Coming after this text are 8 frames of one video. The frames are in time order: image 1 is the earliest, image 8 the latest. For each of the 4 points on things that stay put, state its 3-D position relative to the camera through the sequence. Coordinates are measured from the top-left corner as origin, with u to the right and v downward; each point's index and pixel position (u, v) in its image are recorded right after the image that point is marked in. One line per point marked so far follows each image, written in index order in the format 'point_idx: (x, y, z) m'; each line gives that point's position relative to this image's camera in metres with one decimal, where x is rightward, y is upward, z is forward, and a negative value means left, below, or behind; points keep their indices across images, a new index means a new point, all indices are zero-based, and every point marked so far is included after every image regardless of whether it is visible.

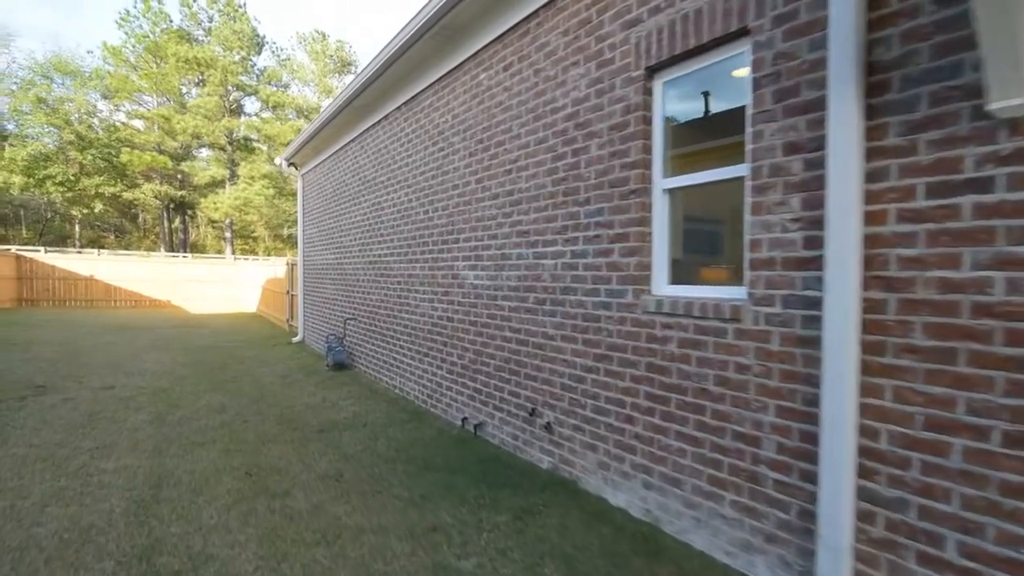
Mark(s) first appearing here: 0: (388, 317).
0: (-1.5, -0.3, +6.0) m
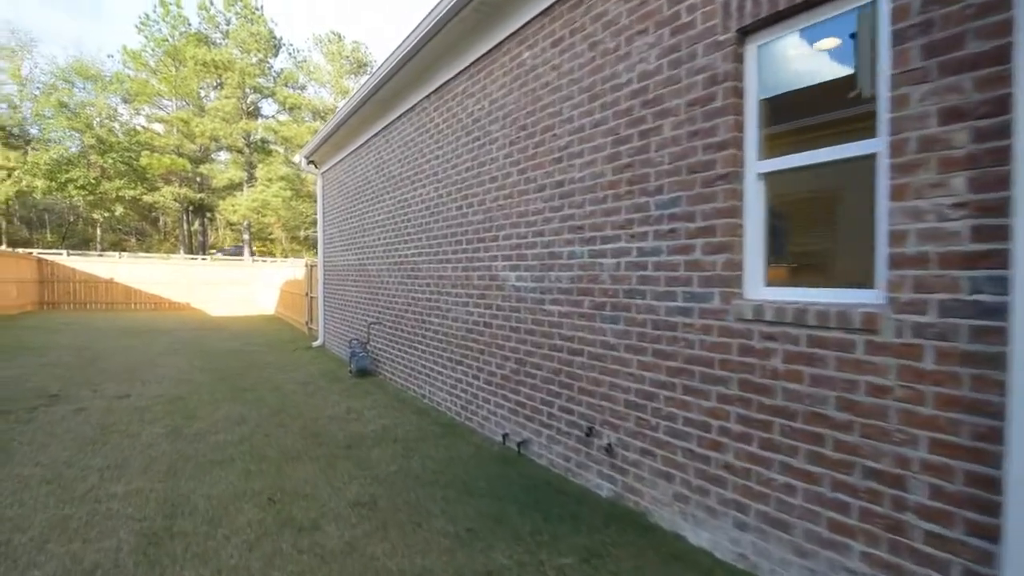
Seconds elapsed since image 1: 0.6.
0: (-1.1, -0.4, +5.6) m
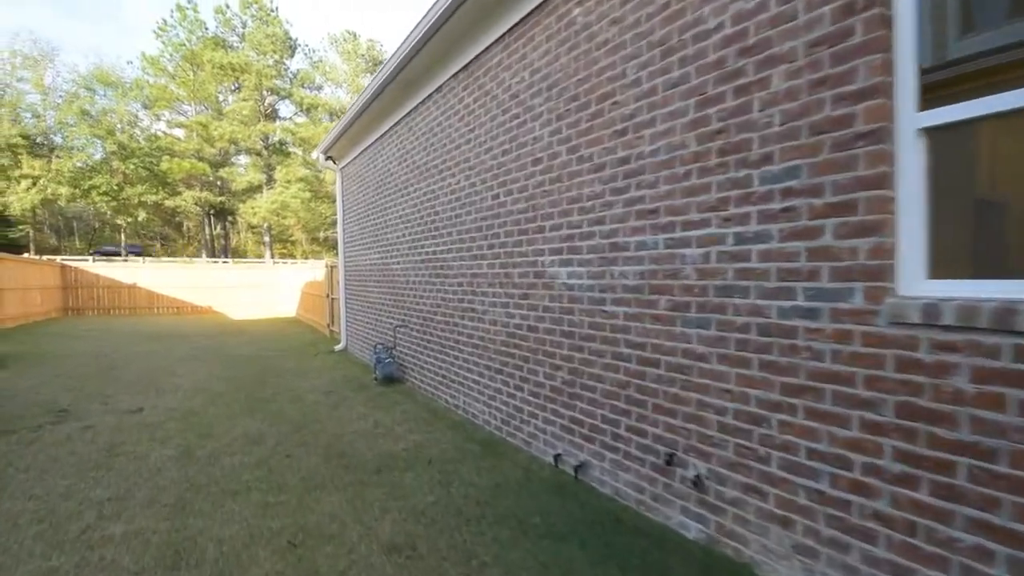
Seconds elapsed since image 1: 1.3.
0: (-0.7, -0.4, +5.1) m
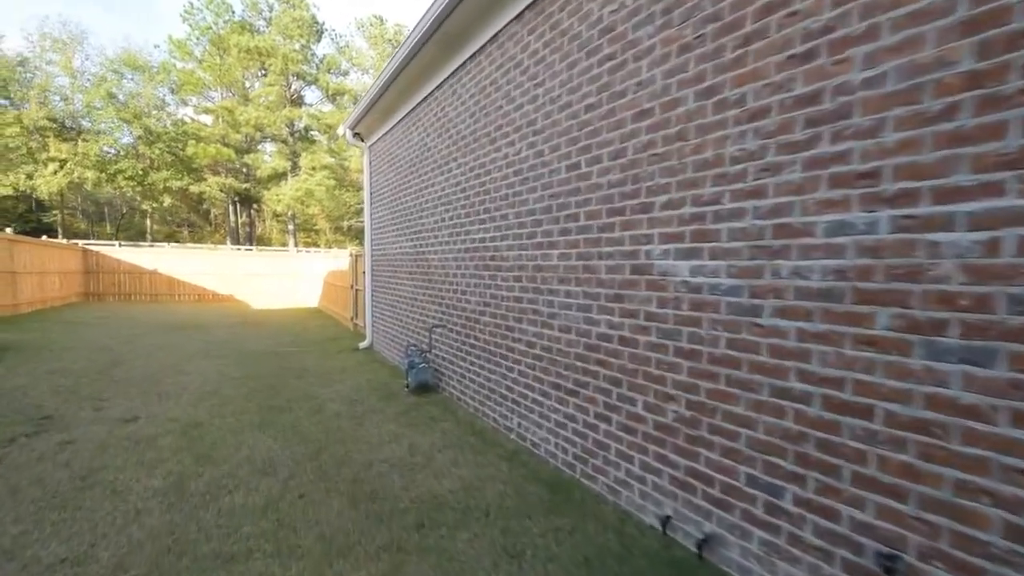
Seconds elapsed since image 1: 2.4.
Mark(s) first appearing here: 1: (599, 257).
0: (-0.1, -0.3, +4.1) m
1: (+0.5, +0.2, +3.0) m
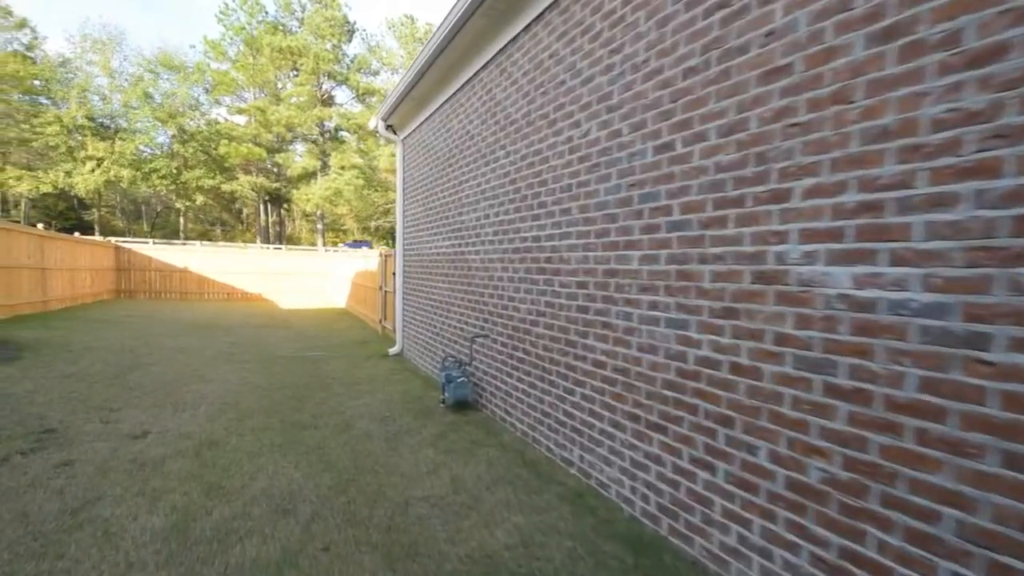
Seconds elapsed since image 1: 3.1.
0: (+0.3, -0.4, +3.5) m
1: (+0.9, +0.1, +2.3) m
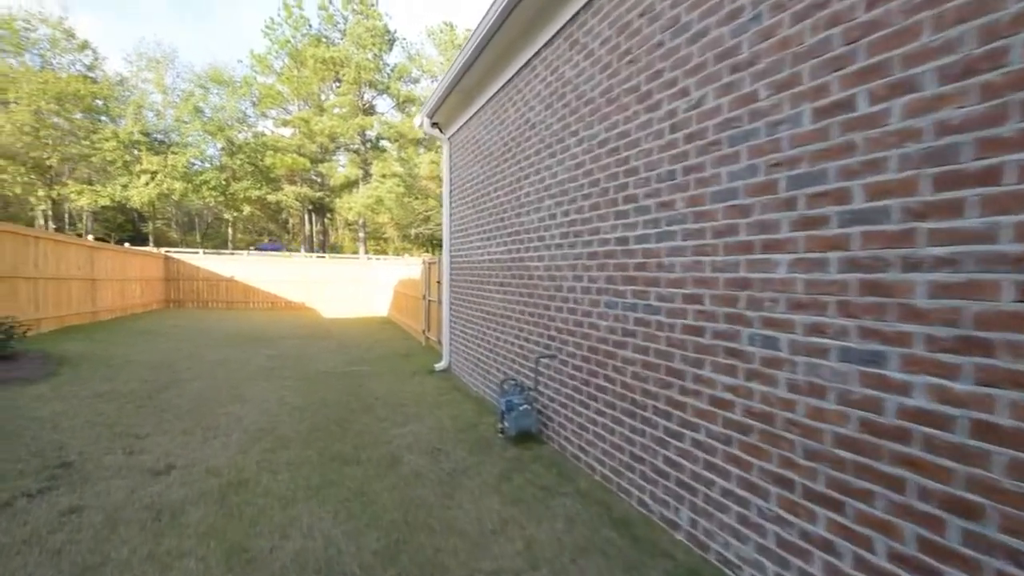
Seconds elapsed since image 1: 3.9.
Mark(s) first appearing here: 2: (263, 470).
0: (+0.7, -0.4, +2.8) m
1: (+1.2, +0.1, +1.6) m
2: (-1.7, -1.2, +3.5) m
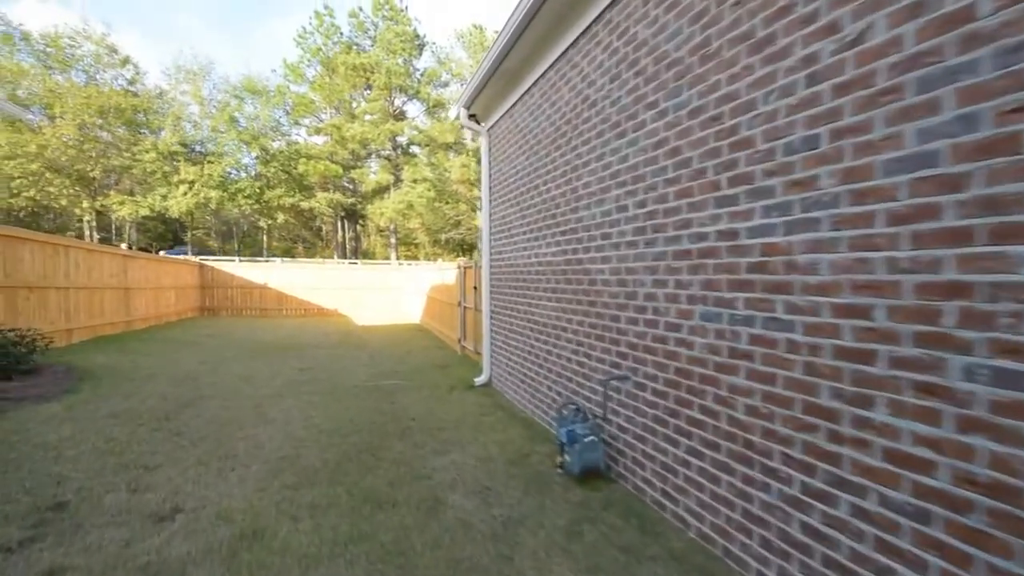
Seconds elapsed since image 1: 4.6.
0: (+1.1, -0.5, +2.2) m
1: (+1.5, 0.0, +0.9) m
2: (-1.3, -1.3, +3.0) m
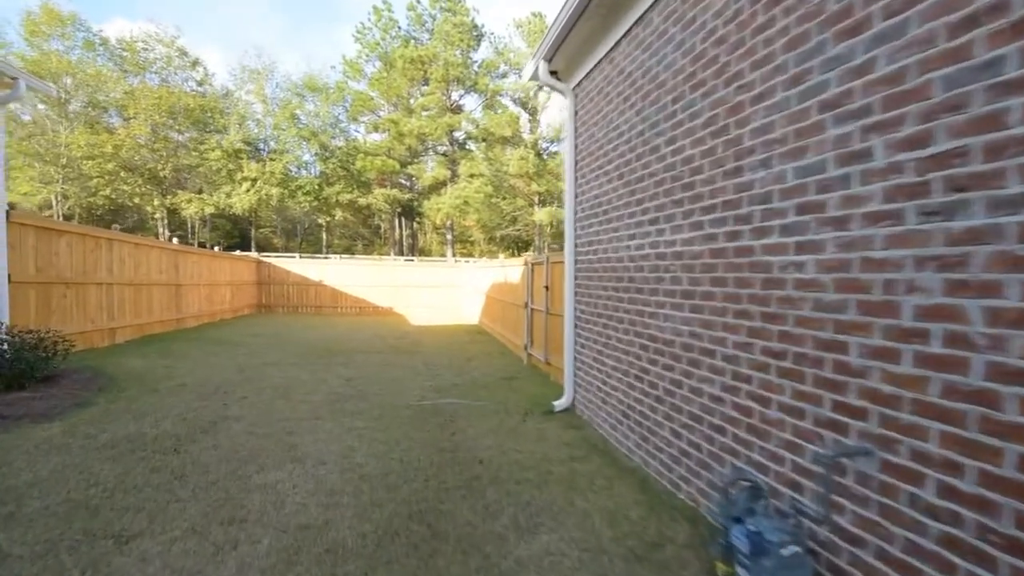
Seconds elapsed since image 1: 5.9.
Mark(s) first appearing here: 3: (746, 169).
0: (+1.5, -0.5, +0.8) m
1: (+1.8, 0.0, -0.5) m
2: (-0.8, -1.3, +1.8) m
3: (+1.1, +0.6, +2.5) m
